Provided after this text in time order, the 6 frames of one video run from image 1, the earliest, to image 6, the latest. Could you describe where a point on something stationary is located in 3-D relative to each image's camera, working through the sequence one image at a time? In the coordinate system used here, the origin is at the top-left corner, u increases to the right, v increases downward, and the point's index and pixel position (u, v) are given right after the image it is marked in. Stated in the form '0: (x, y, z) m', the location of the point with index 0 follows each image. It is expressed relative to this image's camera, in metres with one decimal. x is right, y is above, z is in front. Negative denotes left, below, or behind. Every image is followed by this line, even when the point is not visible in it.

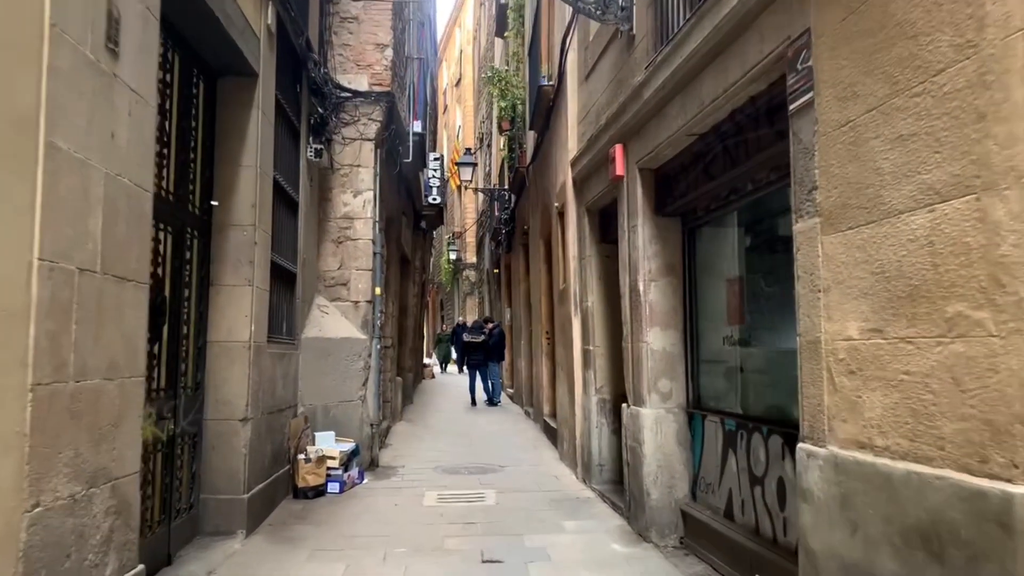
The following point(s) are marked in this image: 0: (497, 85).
0: (-0.2, +2.7, +11.6) m
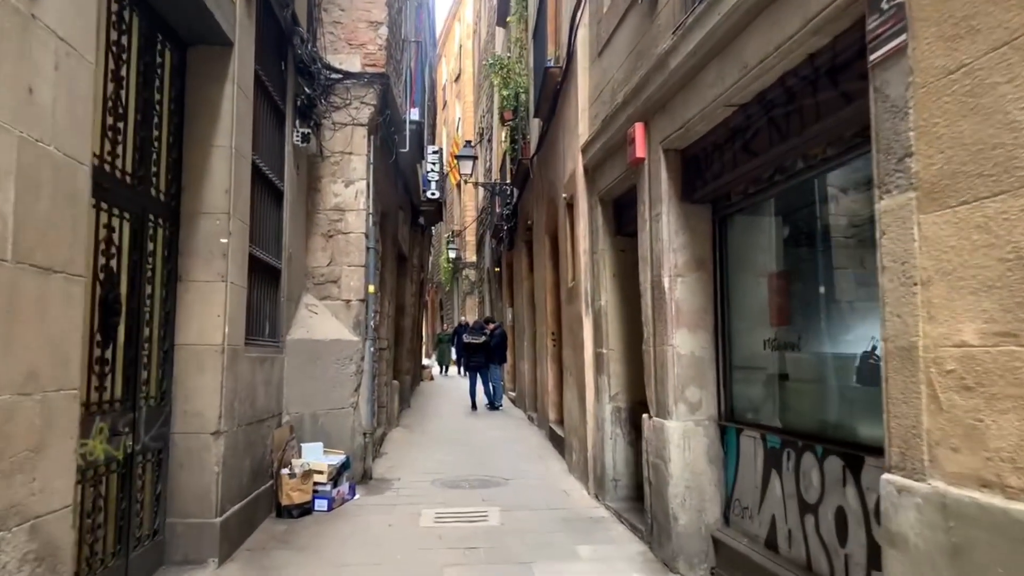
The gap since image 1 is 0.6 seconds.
0: (-0.1, +2.7, +11.0) m
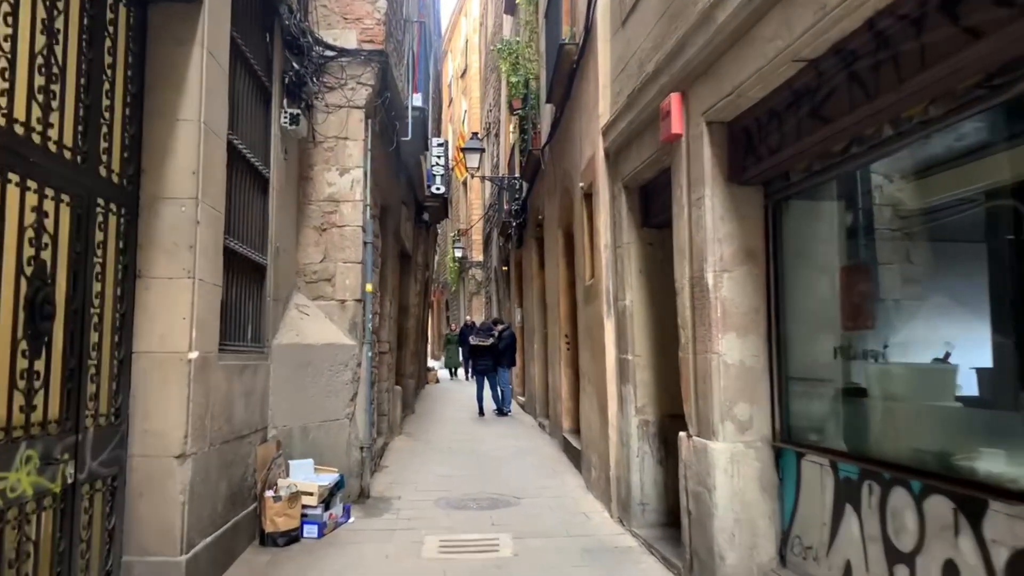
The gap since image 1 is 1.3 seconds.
0: (0.0, +2.7, +10.4) m
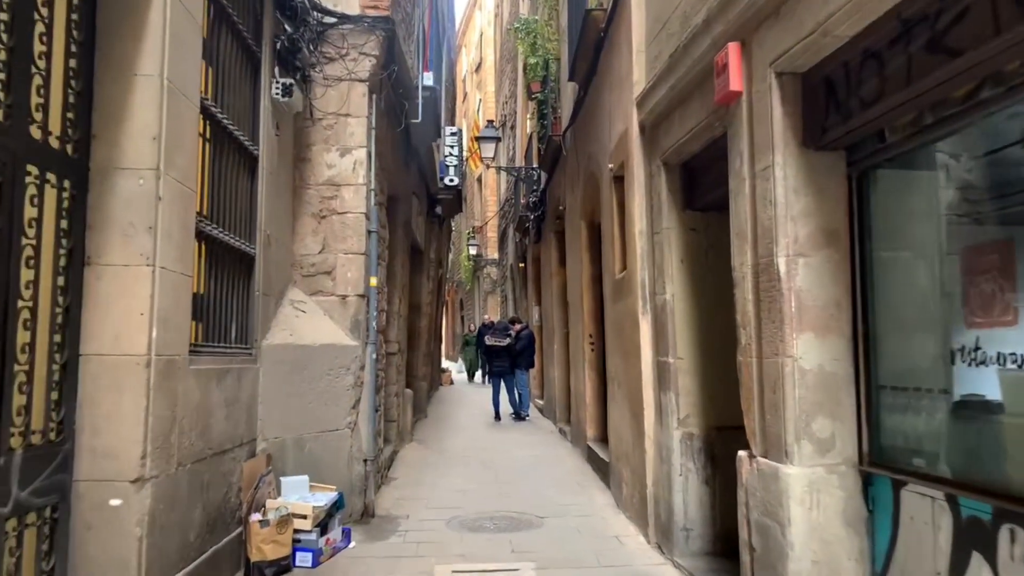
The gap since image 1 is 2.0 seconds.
0: (+0.2, +2.7, +9.7) m
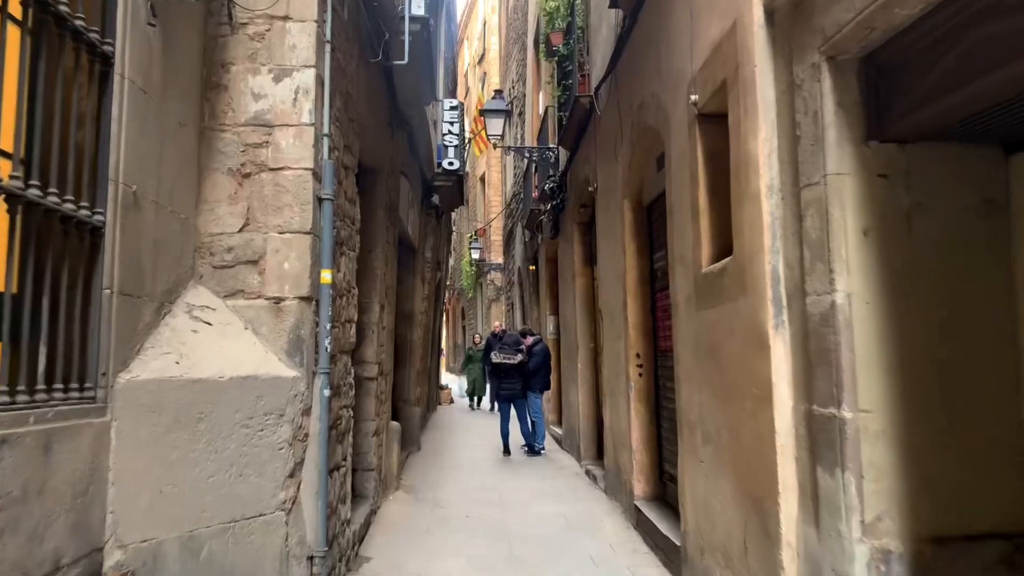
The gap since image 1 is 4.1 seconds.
0: (+0.3, +2.7, +7.8) m
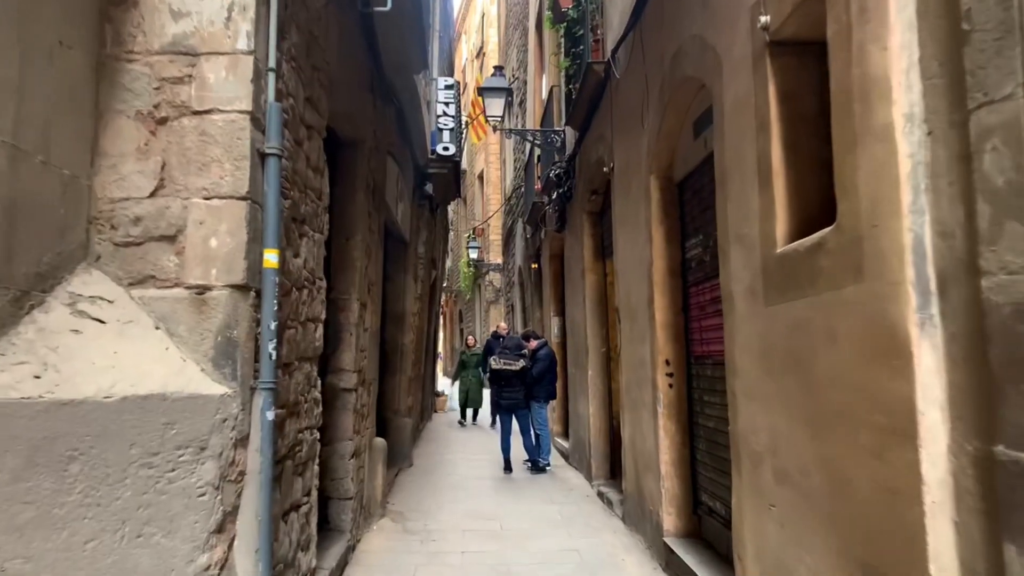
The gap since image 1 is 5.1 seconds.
0: (+0.3, +2.7, +6.9) m
